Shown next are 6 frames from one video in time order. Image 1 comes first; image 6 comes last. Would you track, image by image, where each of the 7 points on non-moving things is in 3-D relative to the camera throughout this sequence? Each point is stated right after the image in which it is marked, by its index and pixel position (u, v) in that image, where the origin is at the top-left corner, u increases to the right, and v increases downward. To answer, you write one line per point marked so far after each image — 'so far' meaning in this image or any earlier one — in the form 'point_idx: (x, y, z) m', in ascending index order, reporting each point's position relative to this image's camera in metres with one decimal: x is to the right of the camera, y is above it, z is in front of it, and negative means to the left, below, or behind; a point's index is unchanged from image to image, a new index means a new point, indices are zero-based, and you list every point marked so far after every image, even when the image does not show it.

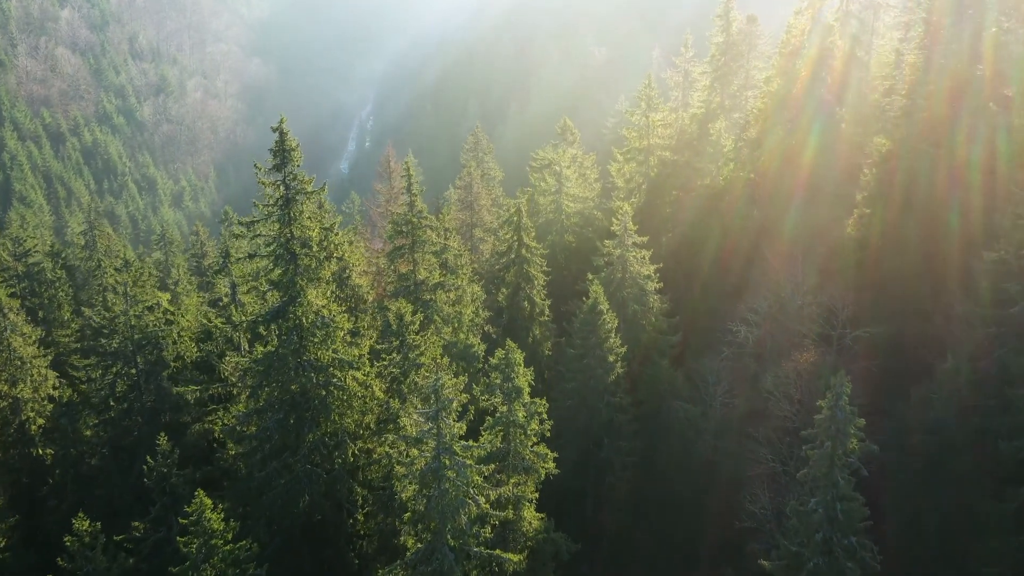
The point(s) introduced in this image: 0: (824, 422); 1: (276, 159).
0: (+7.0, -3.0, +15.8) m
1: (-5.9, +3.2, +17.5) m
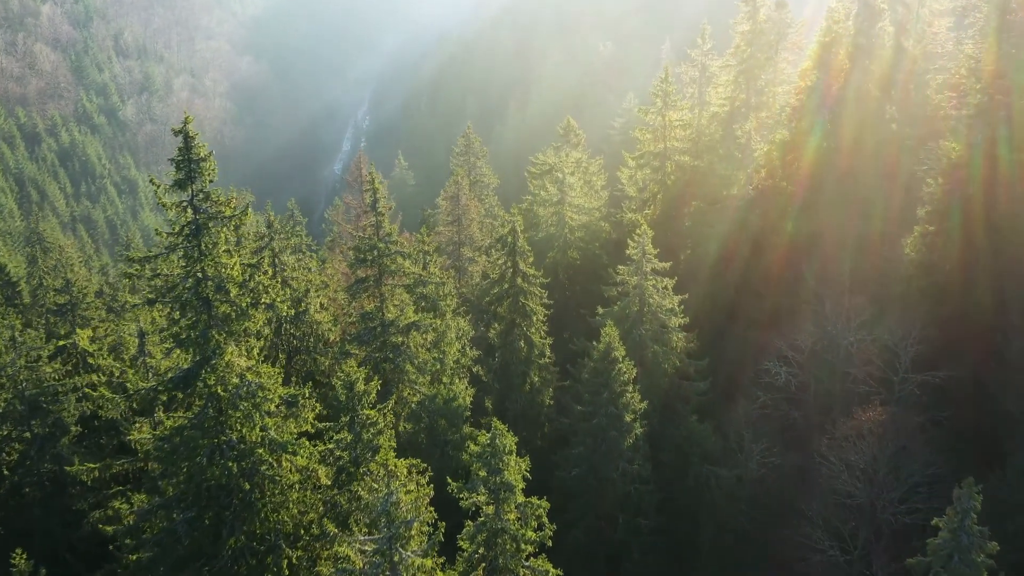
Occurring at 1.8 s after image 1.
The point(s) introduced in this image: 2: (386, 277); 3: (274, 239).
0: (+6.8, -4.1, +11.2) m
1: (-6.1, +2.1, +12.8) m
2: (-3.4, +0.2, +18.5) m
3: (-6.7, +1.4, +19.9) m
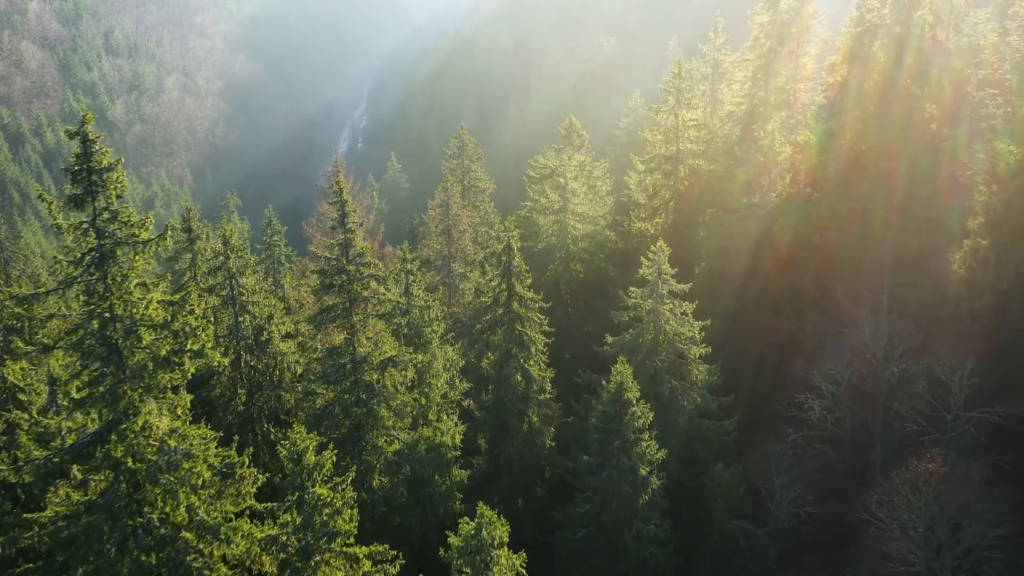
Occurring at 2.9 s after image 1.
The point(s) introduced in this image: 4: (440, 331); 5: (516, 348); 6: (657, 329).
0: (+6.7, -4.7, +8.3) m
1: (-6.2, +1.5, +10.0) m
2: (-3.5, -0.4, +15.7) m
3: (-6.9, +0.7, +17.1) m
4: (-2.0, -1.2, +19.8) m
5: (+0.1, -1.5, +18.1) m
6: (+3.8, -1.1, +18.3) m
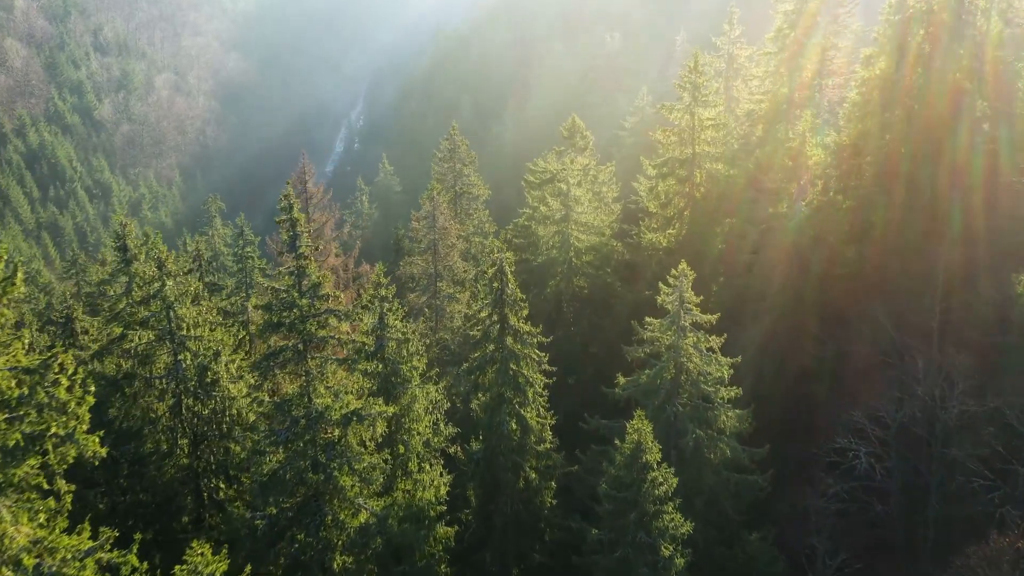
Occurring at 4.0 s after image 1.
0: (+6.5, -5.4, +5.4) m
1: (-6.3, +0.8, +7.1) m
2: (-3.6, -1.1, +12.8) m
3: (-7.0, +0.1, +14.2) m
4: (-2.2, -1.9, +16.9) m
5: (0.0, -2.2, +15.2) m
6: (+3.6, -1.8, +15.3) m
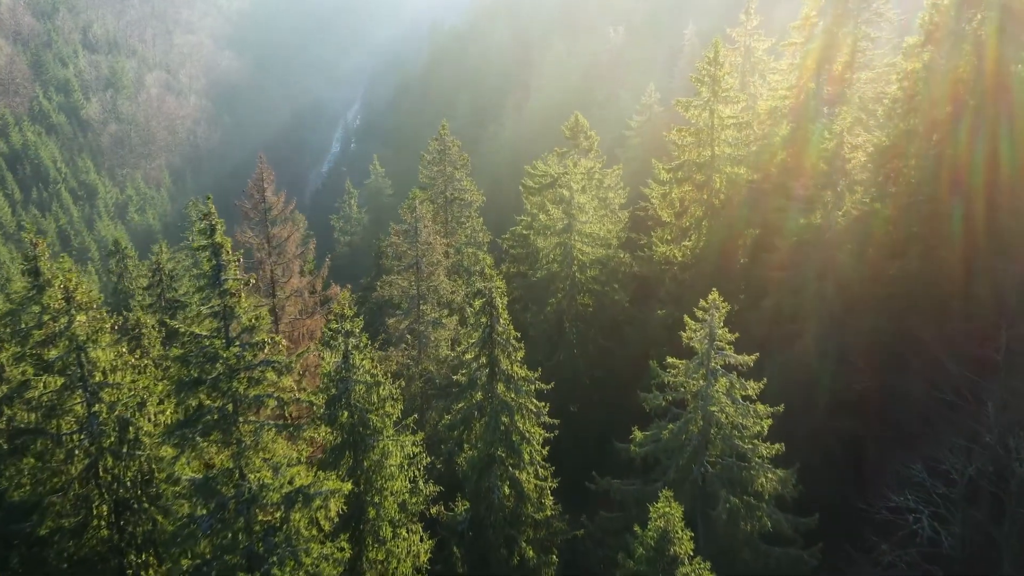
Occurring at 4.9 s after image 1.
0: (+6.4, -6.0, +2.6) m
1: (-6.5, +0.2, +4.3) m
2: (-3.8, -1.7, +10.0) m
3: (-7.1, -0.6, +11.4) m
4: (-2.3, -2.5, +14.1) m
5: (-0.2, -2.8, +12.4) m
6: (+3.5, -2.4, +12.5) m
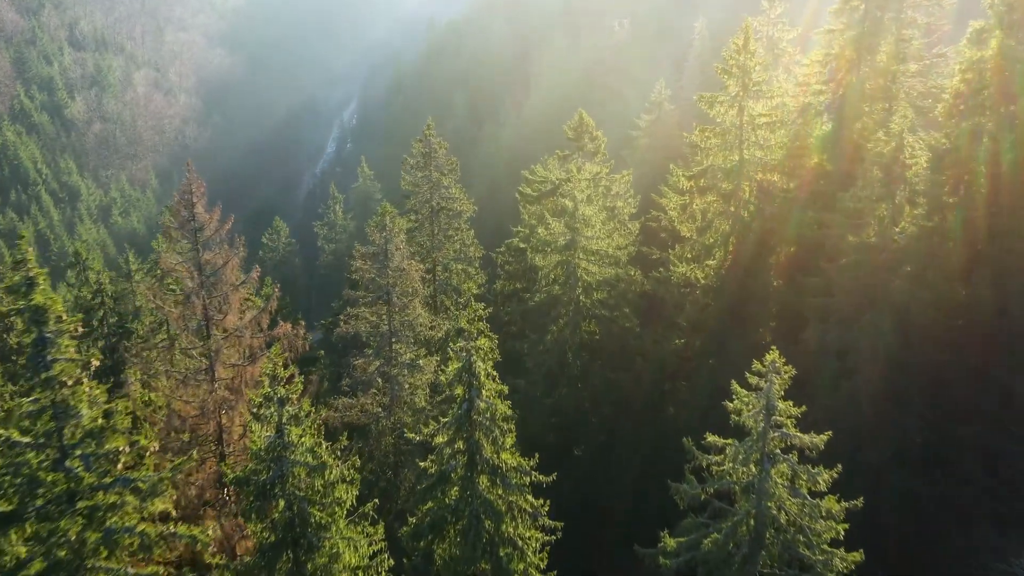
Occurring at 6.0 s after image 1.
0: (+6.2, -6.8, -0.6) m
1: (-6.7, -0.6, +1.1) m
2: (-4.0, -2.5, +6.7) m
3: (-7.3, -1.3, +8.1) m
4: (-2.5, -3.2, +10.8) m
5: (-0.3, -3.6, +9.1) m
6: (+3.3, -3.1, +9.3) m
